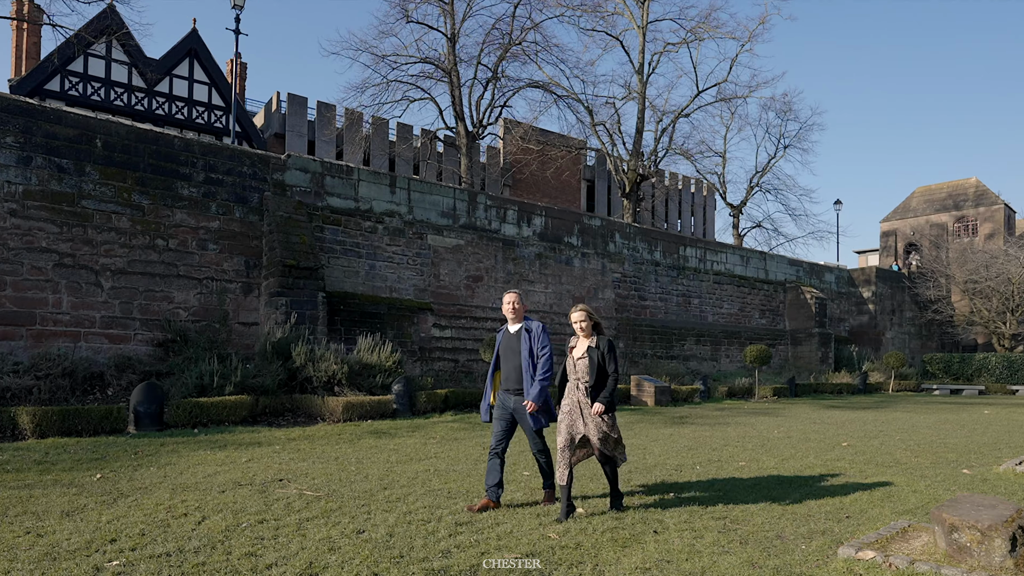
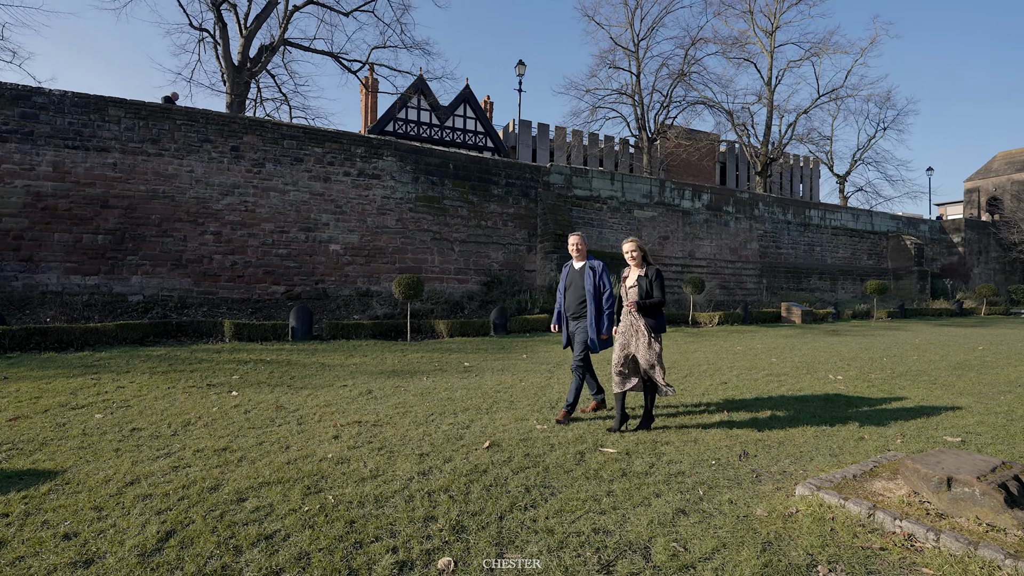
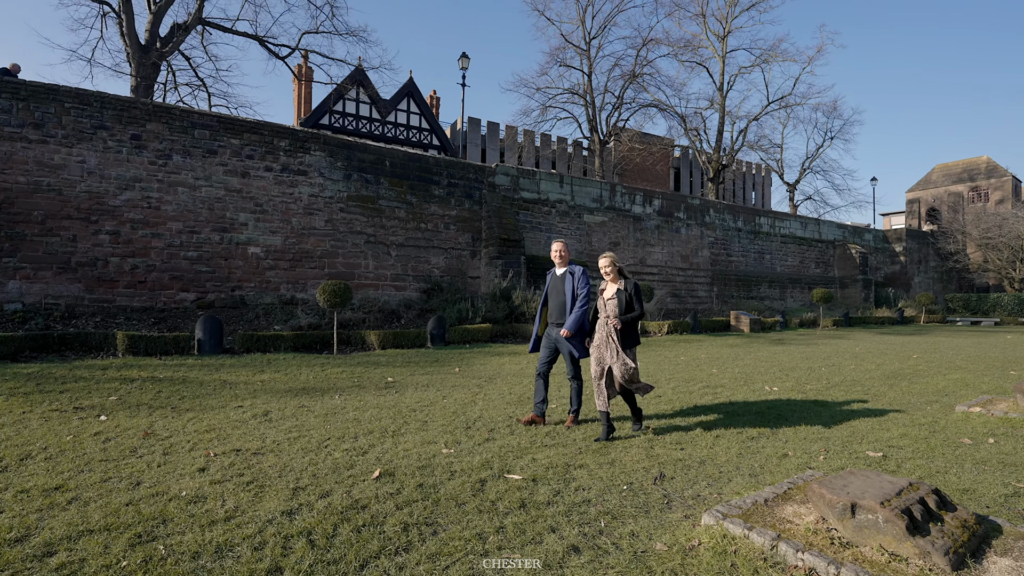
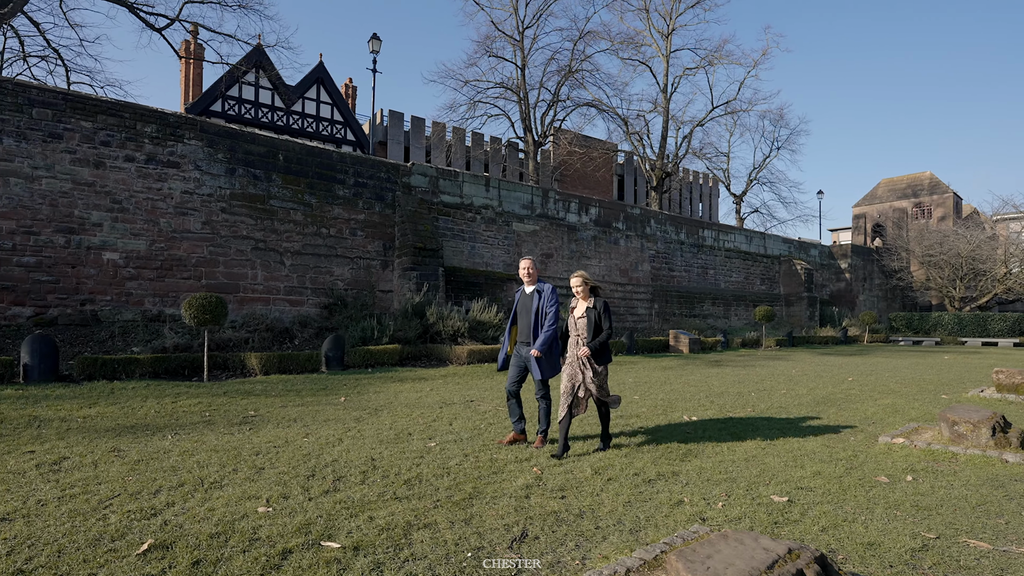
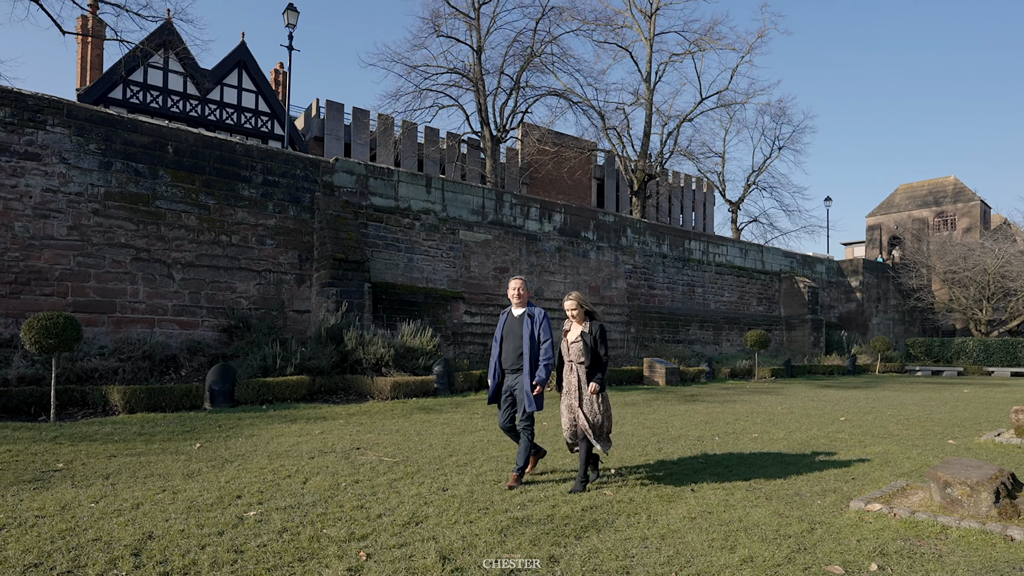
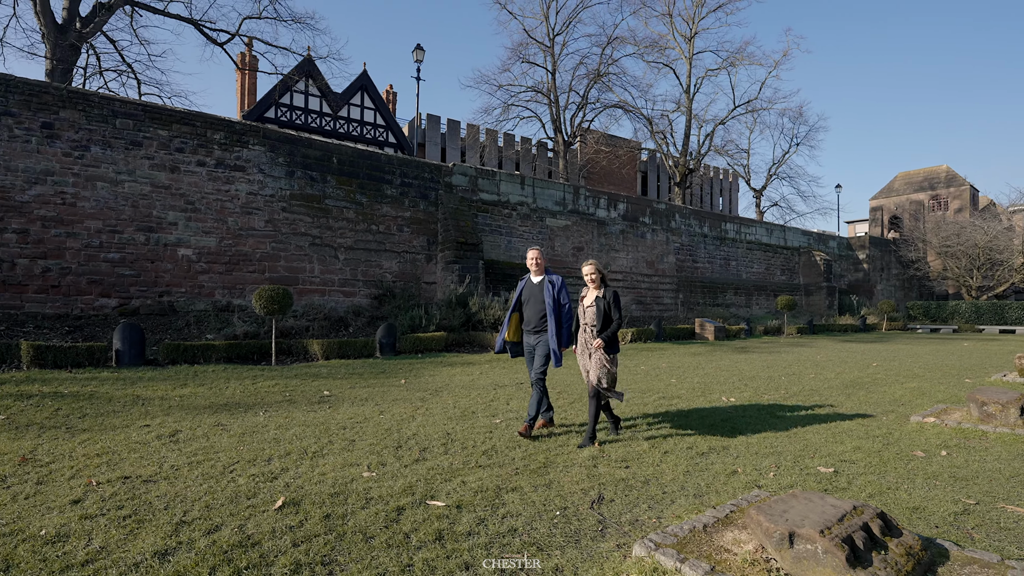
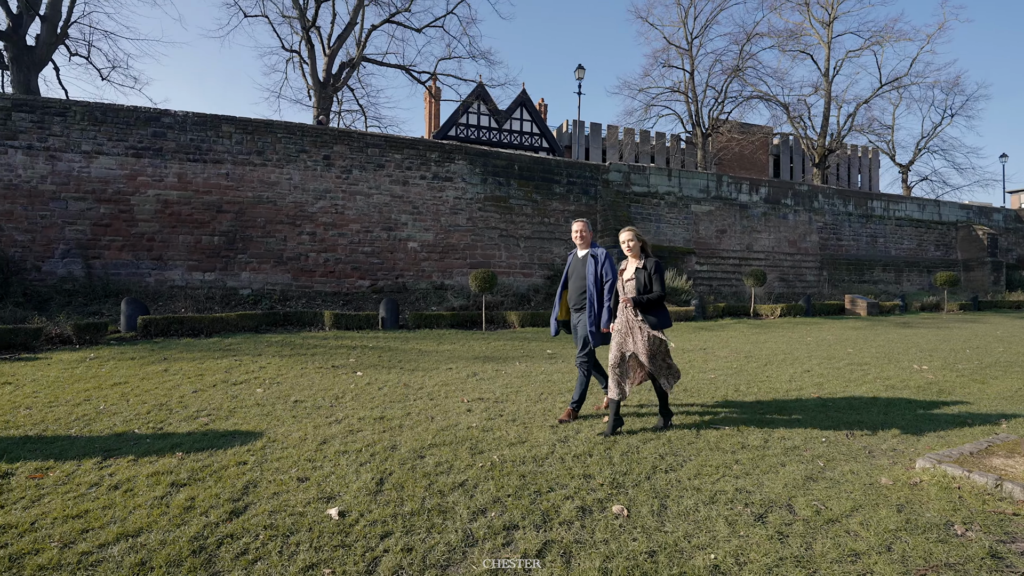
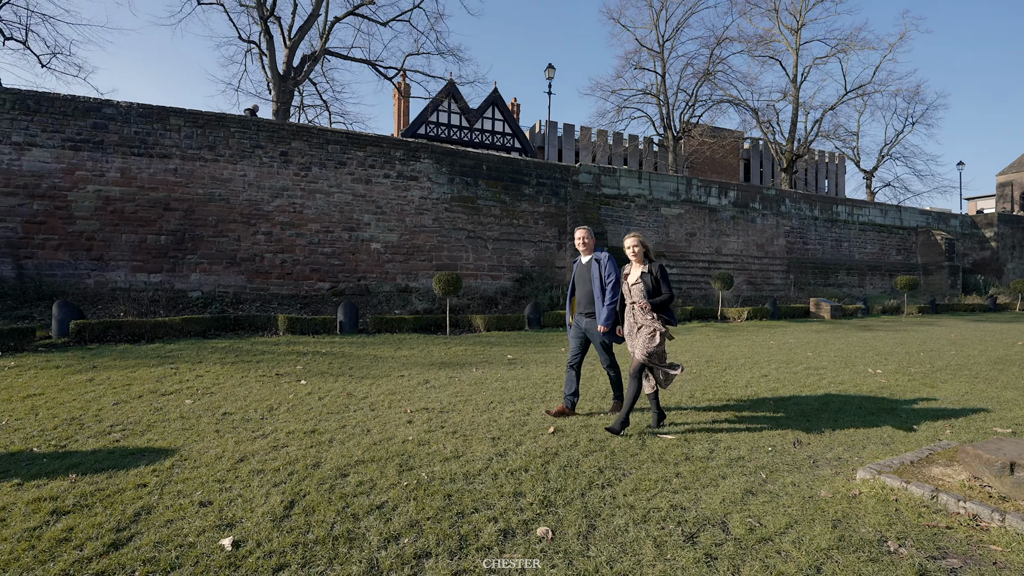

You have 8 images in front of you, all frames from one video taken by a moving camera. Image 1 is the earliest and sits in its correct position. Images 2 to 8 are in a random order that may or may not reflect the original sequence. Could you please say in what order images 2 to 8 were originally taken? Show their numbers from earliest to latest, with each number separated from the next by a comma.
5, 4, 6, 3, 2, 8, 7
